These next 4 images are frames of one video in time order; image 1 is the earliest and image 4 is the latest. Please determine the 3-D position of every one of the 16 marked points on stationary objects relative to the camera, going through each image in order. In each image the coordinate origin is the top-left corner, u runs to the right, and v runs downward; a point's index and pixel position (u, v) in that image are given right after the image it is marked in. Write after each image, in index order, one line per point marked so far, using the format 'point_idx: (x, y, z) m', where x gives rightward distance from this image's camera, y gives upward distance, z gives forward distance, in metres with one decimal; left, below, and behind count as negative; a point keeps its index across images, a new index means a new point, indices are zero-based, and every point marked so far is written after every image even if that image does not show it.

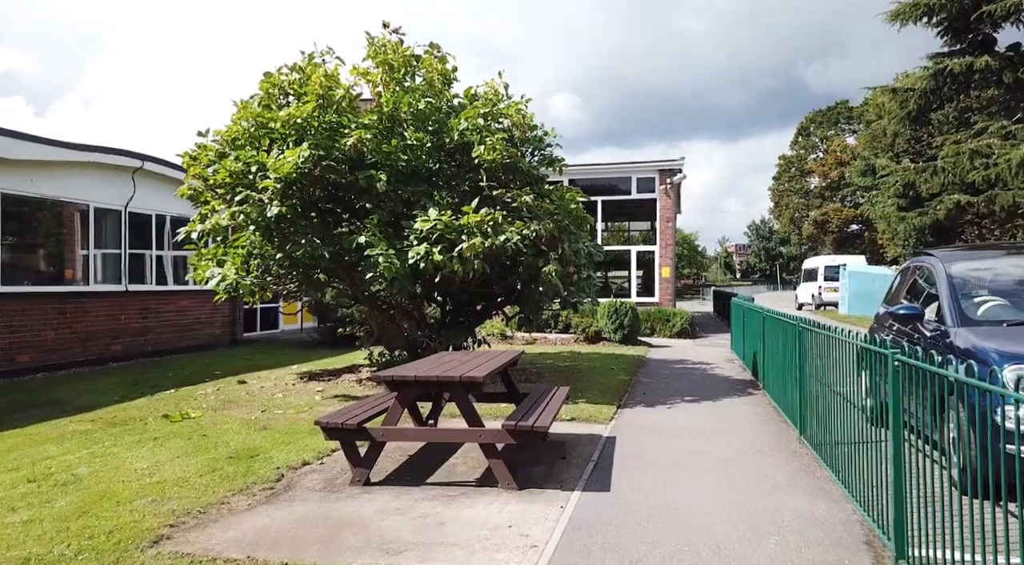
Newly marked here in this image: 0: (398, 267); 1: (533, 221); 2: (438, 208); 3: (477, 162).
0: (-1.3, +0.2, +7.4) m
1: (+0.3, +0.8, +8.0) m
2: (-1.0, +0.9, +7.9) m
3: (-0.5, +1.6, +8.3) m
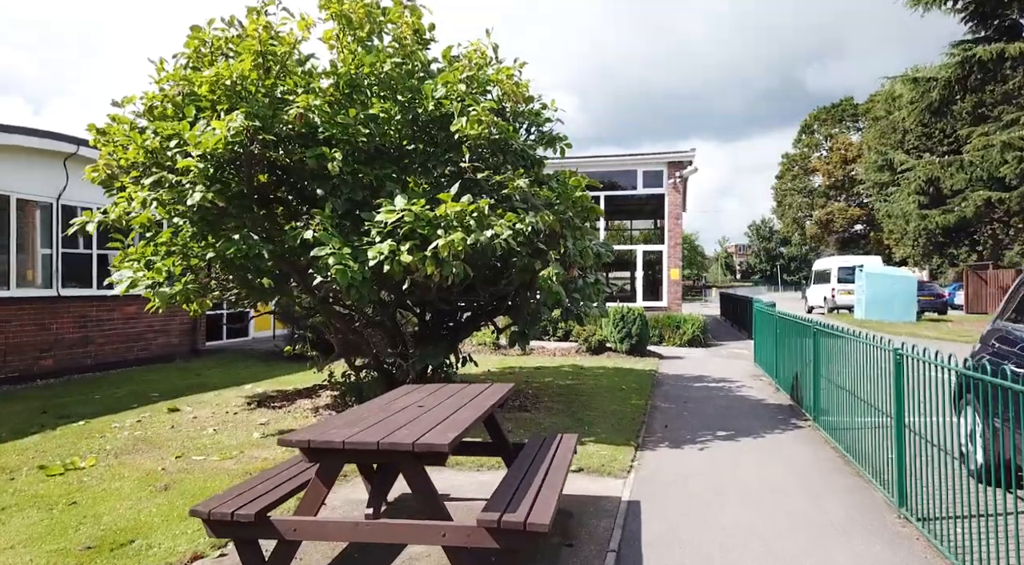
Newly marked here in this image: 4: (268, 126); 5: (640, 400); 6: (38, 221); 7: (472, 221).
0: (-1.4, +0.1, +5.8) m
1: (+0.2, +0.7, +6.4) m
2: (-1.1, +0.9, +6.3) m
3: (-0.6, +1.5, +6.7) m
4: (-2.4, +1.5, +6.1) m
5: (+1.7, -1.6, +8.4) m
6: (-8.1, +1.0, +10.7) m
7: (-0.4, +0.6, +6.0) m
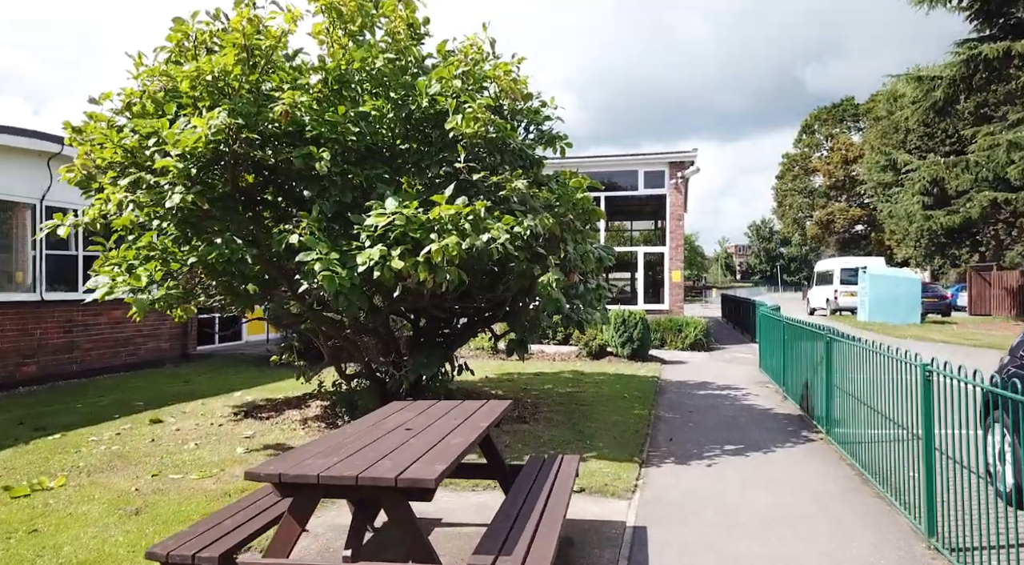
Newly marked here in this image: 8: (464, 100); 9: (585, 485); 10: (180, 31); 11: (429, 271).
0: (-1.5, 0.0, +5.5) m
1: (+0.1, +0.7, +6.1) m
2: (-1.1, +0.8, +6.0) m
3: (-0.6, +1.5, +6.4) m
4: (-2.4, +1.5, +5.7) m
5: (+1.7, -1.6, +8.1) m
6: (-8.1, +1.0, +10.4) m
7: (-0.4, +0.5, +5.6) m
8: (-0.5, +1.8, +6.2) m
9: (+0.6, -1.6, +5.1) m
10: (-3.2, +2.4, +6.0) m
11: (-0.7, +0.1, +5.6) m
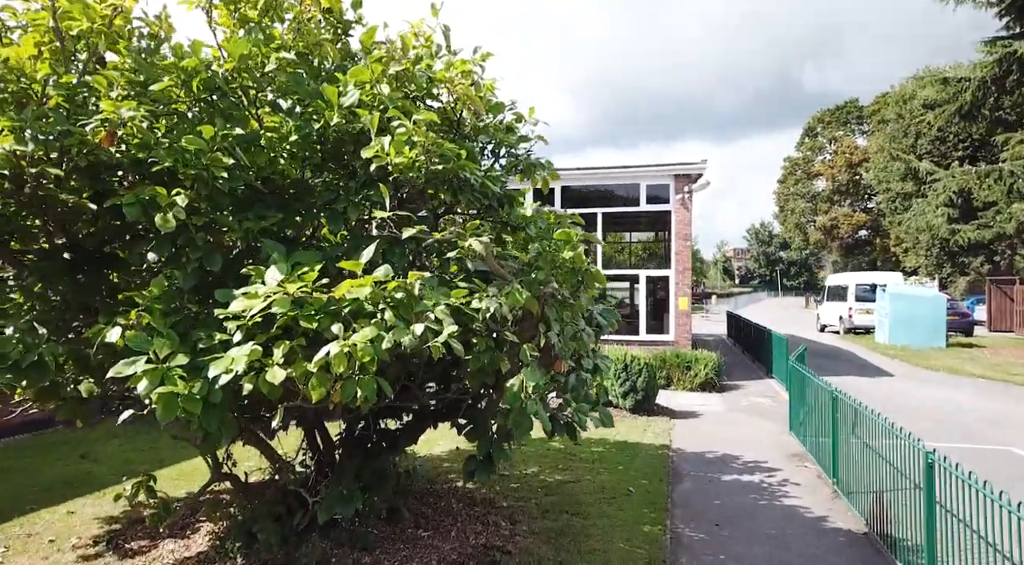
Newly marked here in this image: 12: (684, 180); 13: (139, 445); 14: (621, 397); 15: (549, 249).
0: (-1.8, -0.6, +3.4) m
1: (-0.2, 0.0, +4.0) m
2: (-1.4, +0.1, +3.9) m
3: (-0.9, +0.8, +4.3) m
4: (-2.7, +0.8, +3.7) m
5: (+1.4, -2.3, +6.0) m
6: (-8.4, +0.3, +8.3) m
7: (-0.7, -0.2, +3.6) m
8: (-0.8, +1.1, +4.1) m
9: (+0.3, -2.3, +3.1) m
10: (-3.5, +1.7, +3.9) m
11: (-1.0, -0.6, +3.6) m
12: (+4.9, +3.0, +18.1) m
13: (-5.5, -2.3, +9.2) m
14: (+1.9, -2.0, +11.2) m
15: (+0.3, +0.2, +4.5) m
